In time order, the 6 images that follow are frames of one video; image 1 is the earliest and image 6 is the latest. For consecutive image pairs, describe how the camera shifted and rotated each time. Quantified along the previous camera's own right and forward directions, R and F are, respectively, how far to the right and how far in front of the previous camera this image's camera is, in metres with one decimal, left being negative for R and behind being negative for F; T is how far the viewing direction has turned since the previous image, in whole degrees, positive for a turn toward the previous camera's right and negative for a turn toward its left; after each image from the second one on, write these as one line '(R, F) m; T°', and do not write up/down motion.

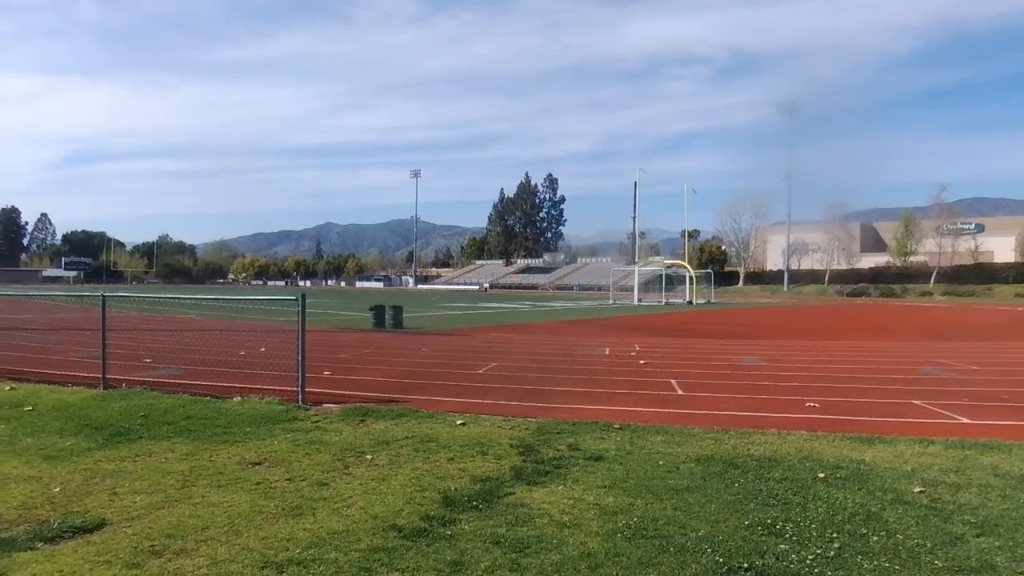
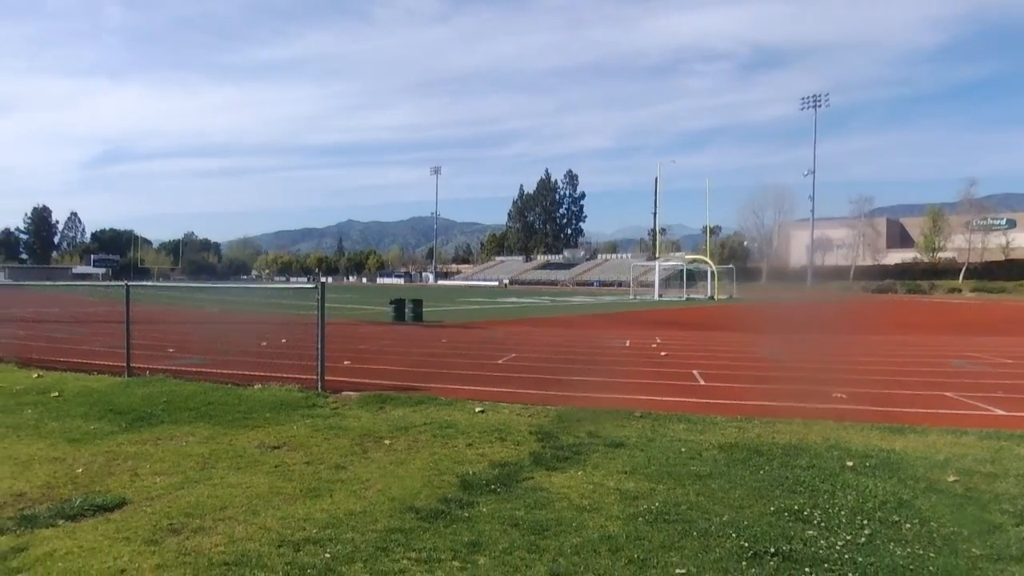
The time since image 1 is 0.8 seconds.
(0.0, +0.1) m; -2°
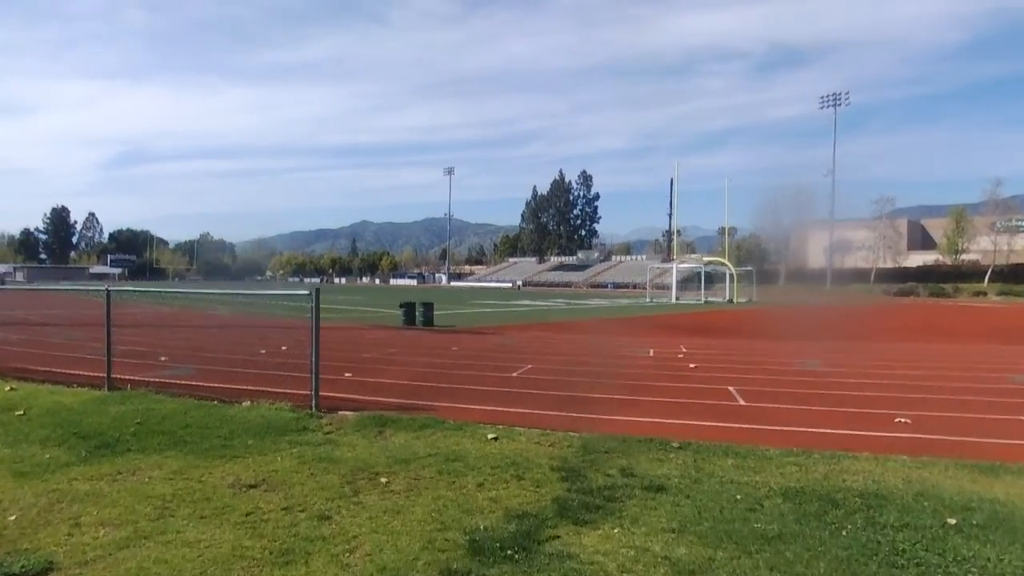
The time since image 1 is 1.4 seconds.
(-0.1, +1.2) m; -1°
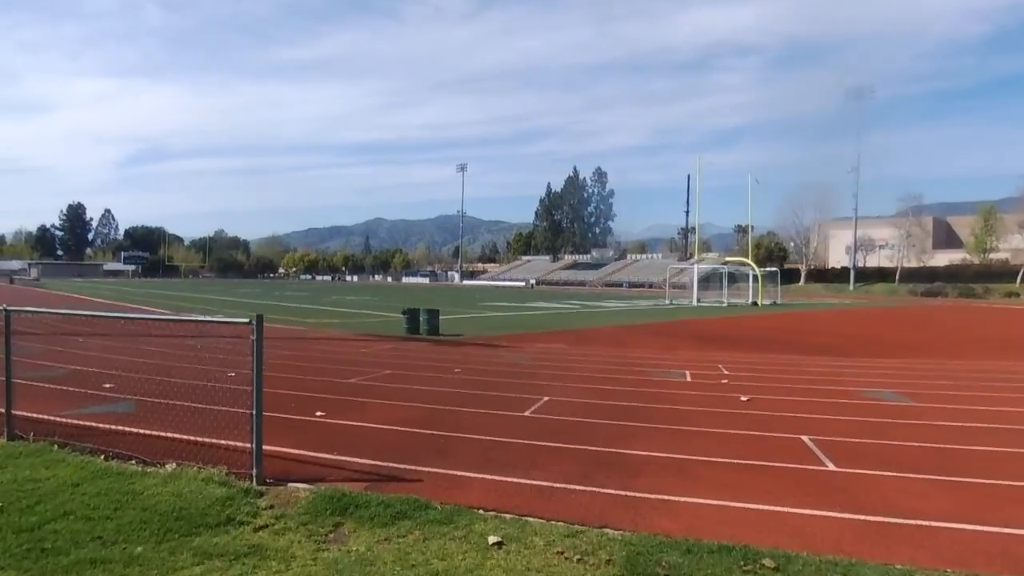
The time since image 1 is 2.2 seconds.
(0.0, +2.6) m; -1°
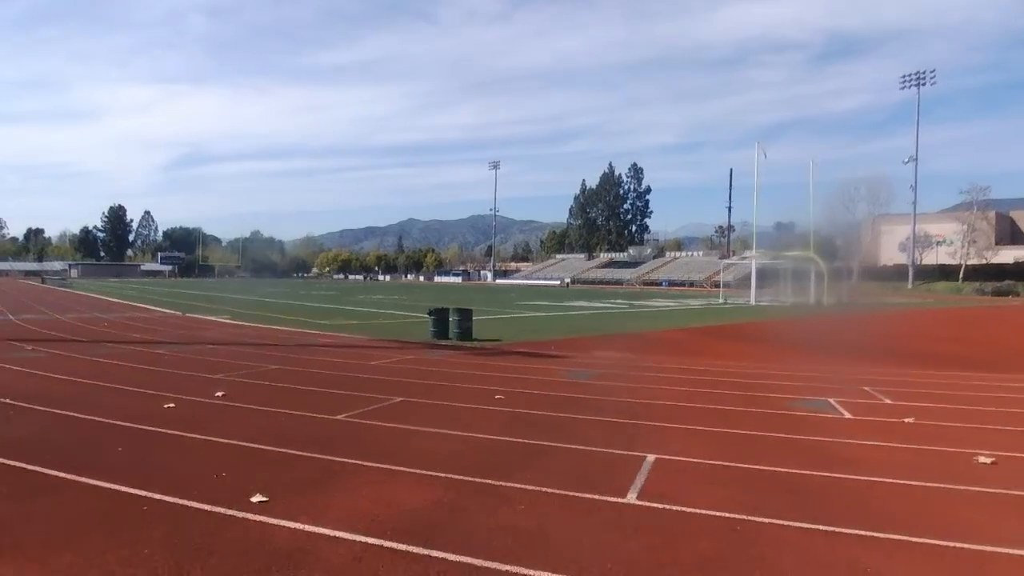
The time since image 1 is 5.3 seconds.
(-0.5, +4.8) m; -2°
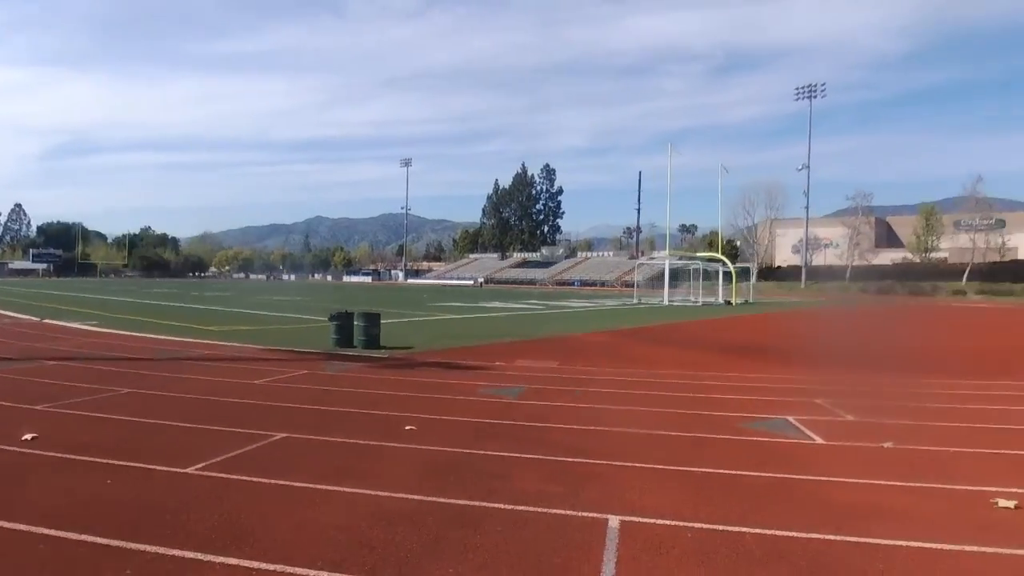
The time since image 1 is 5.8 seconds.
(0.0, +2.0) m; +7°
